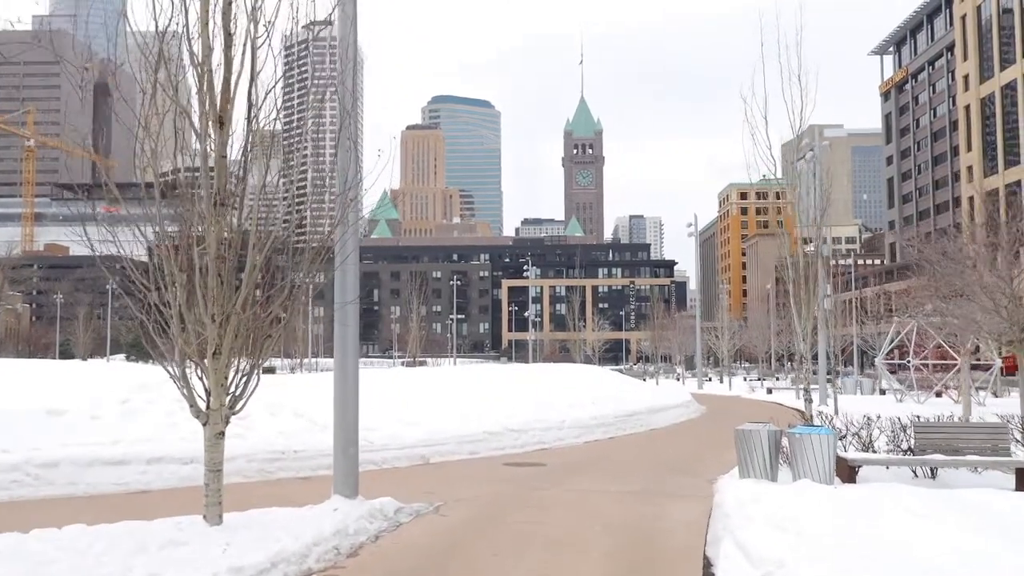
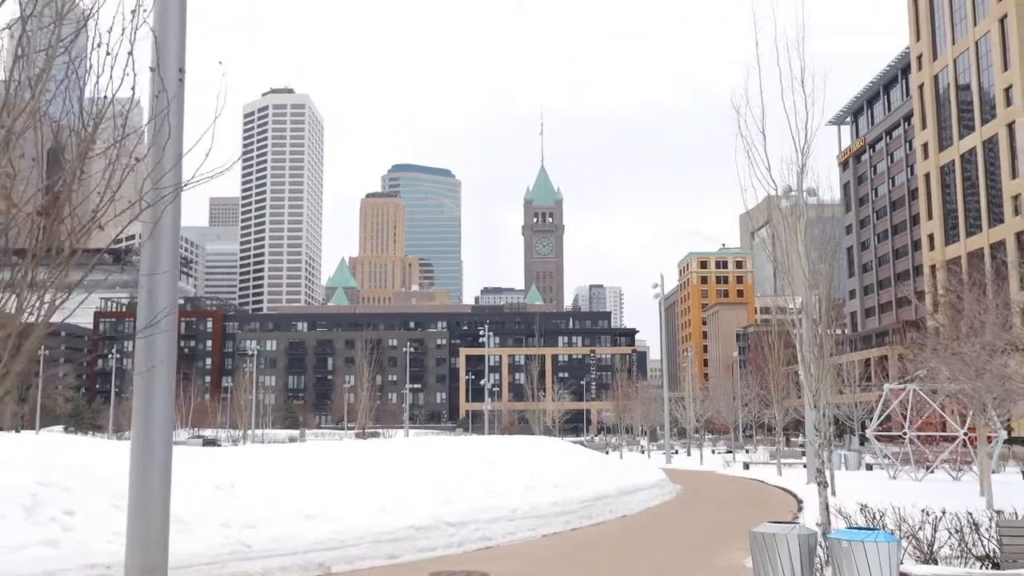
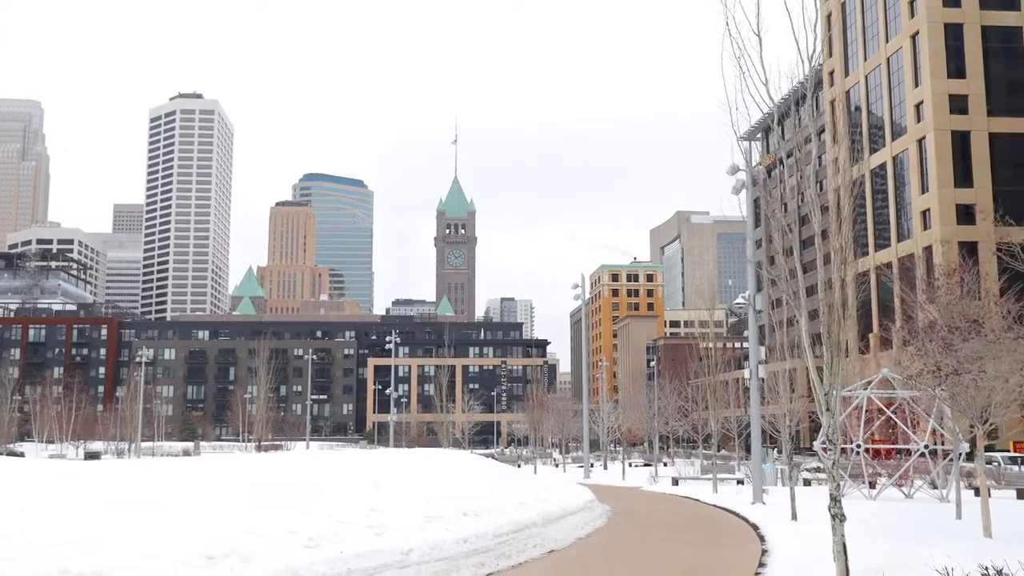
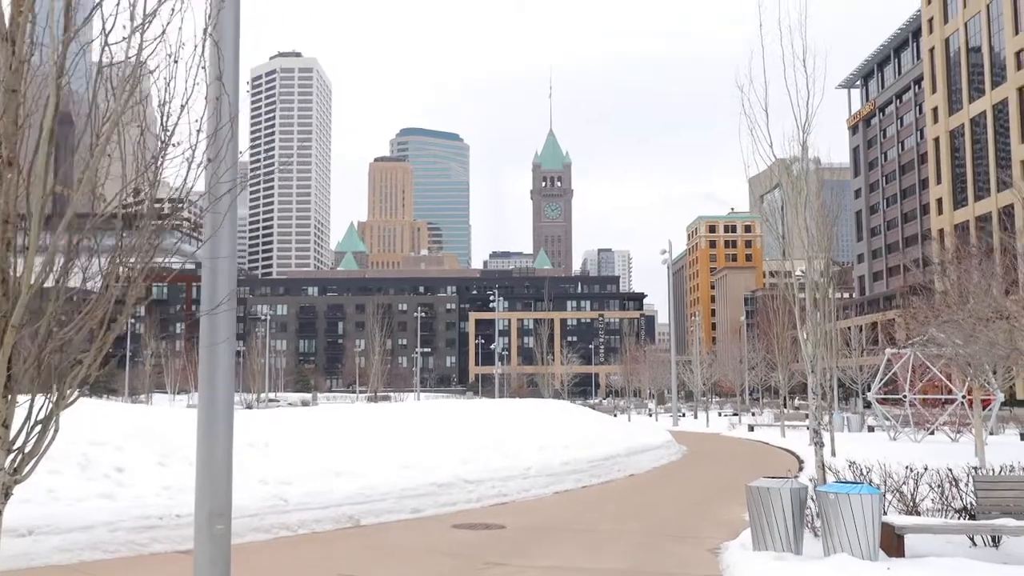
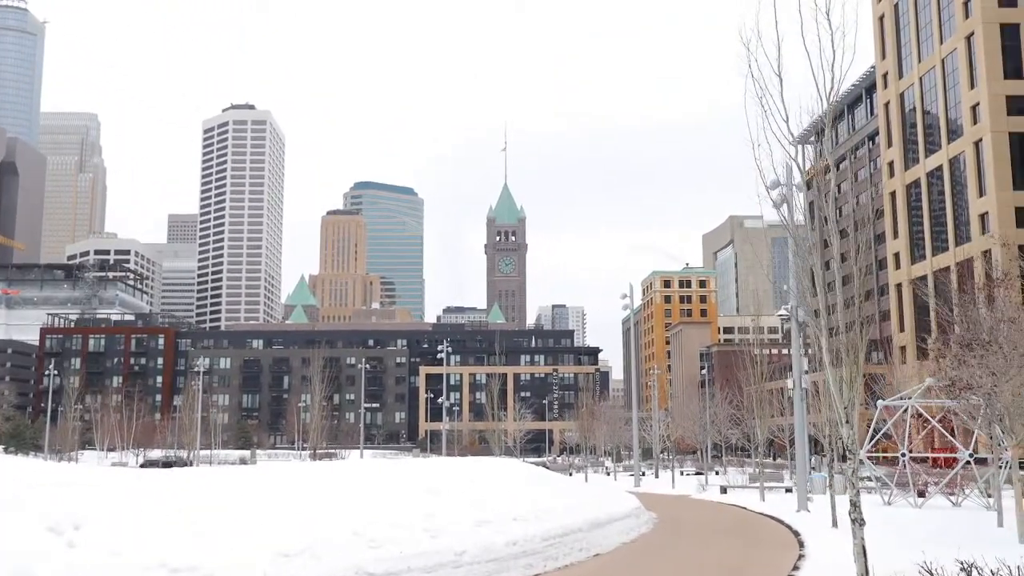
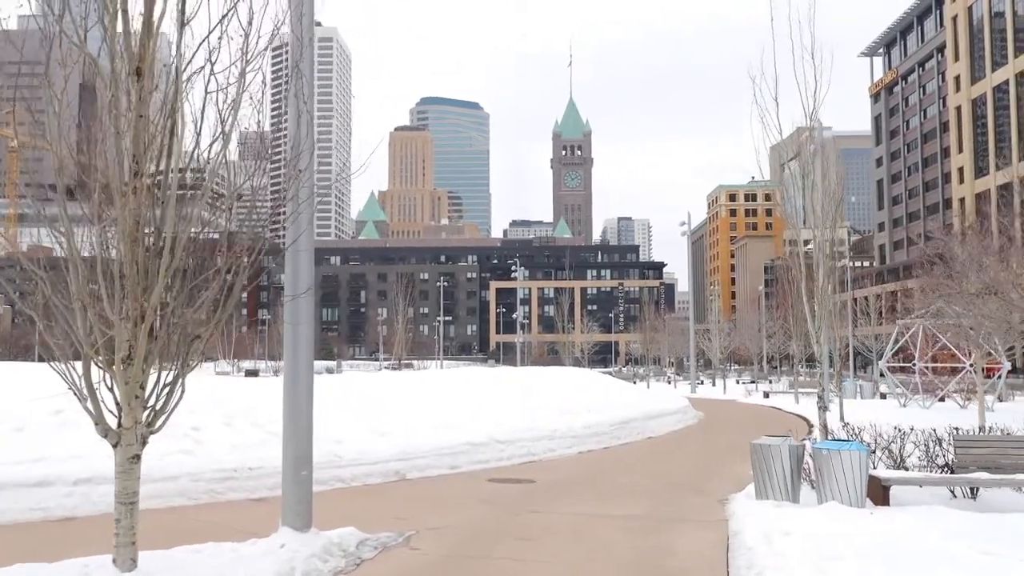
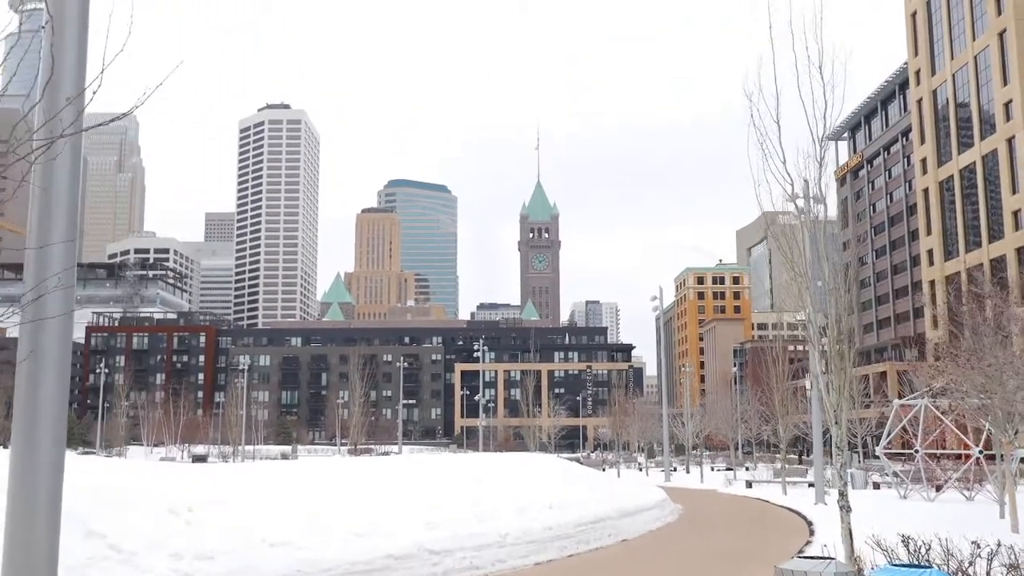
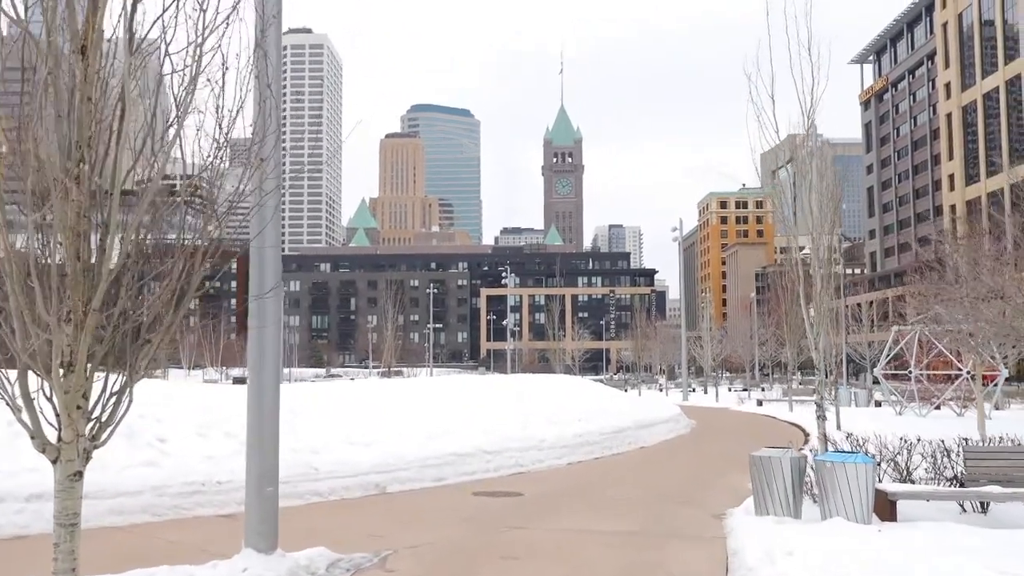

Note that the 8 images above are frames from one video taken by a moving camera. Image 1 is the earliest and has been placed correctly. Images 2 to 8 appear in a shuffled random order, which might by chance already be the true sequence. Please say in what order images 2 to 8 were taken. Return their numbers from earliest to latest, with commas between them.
6, 8, 4, 2, 7, 5, 3
